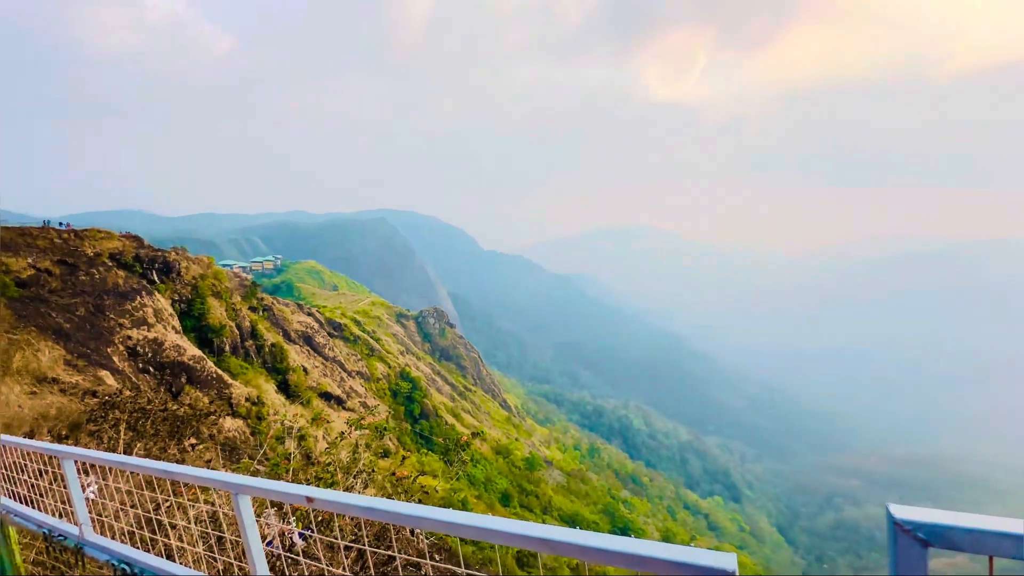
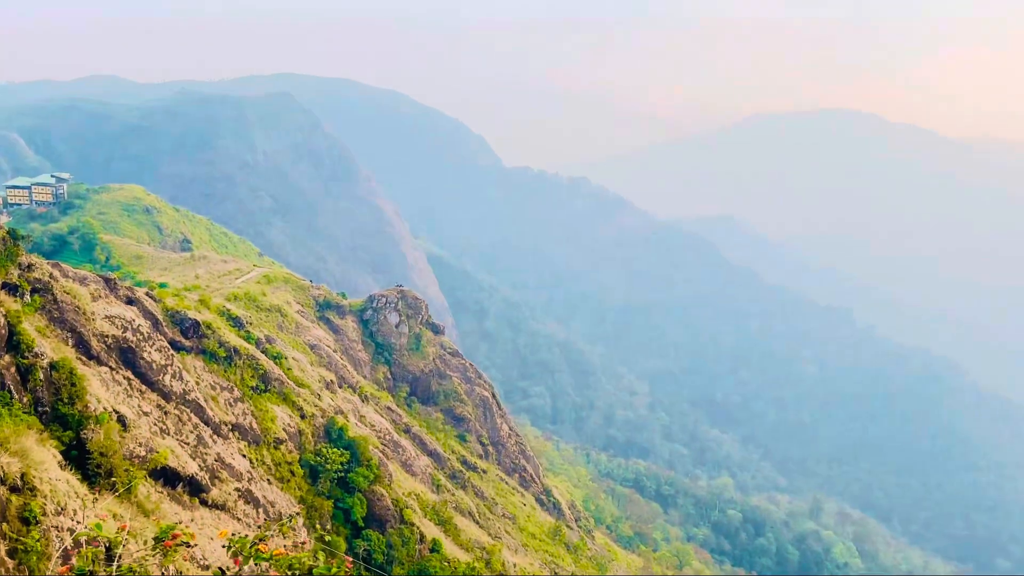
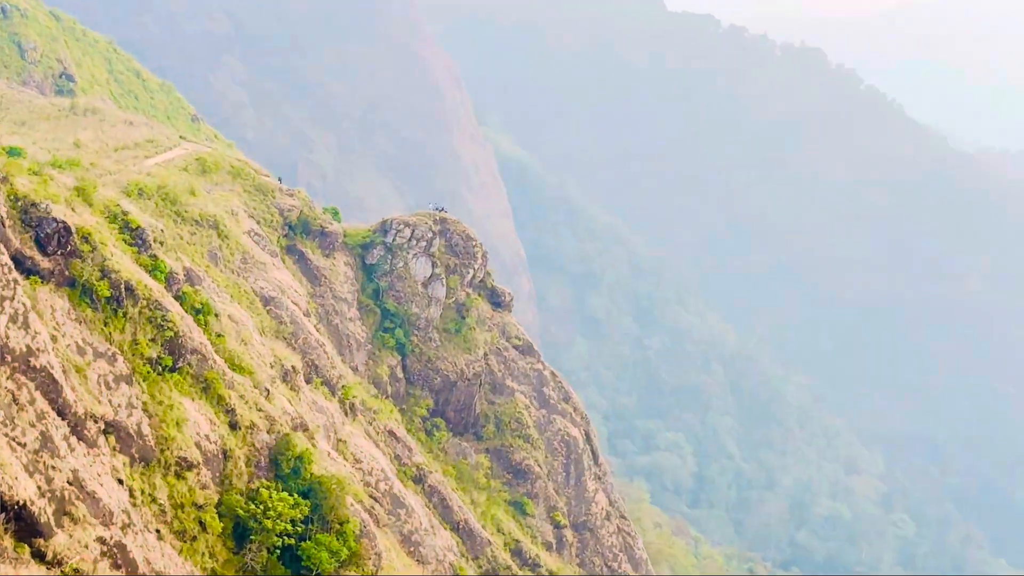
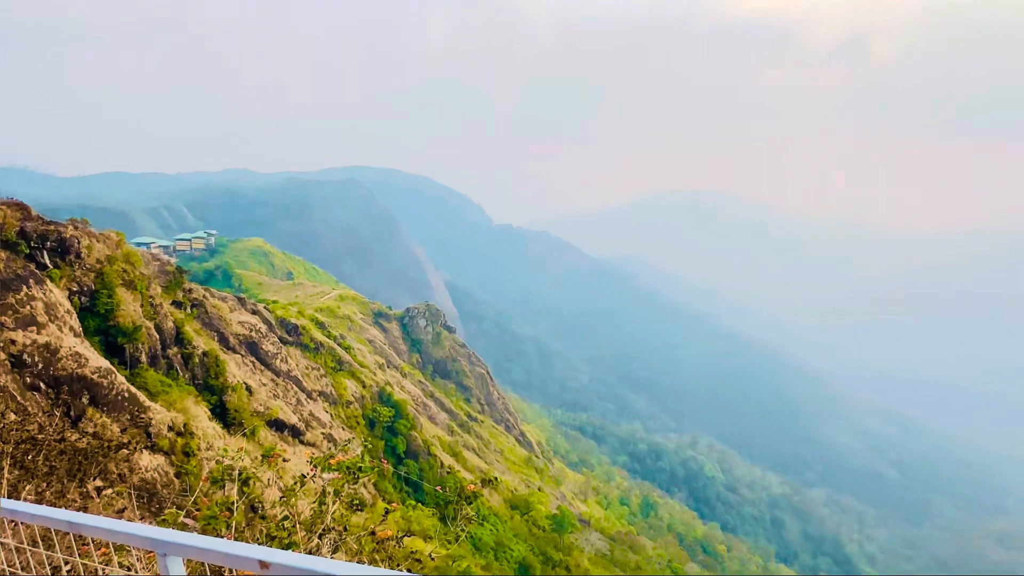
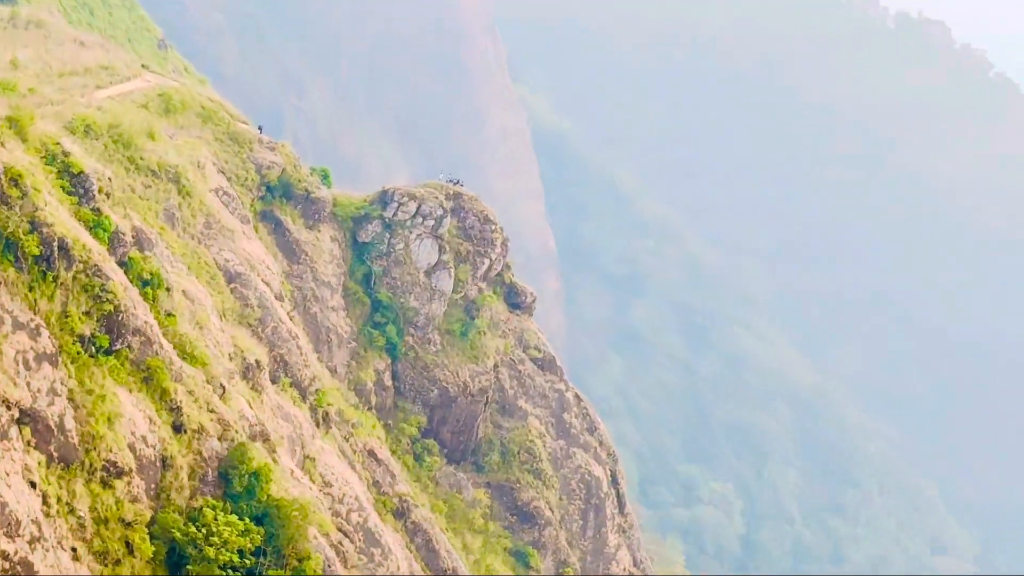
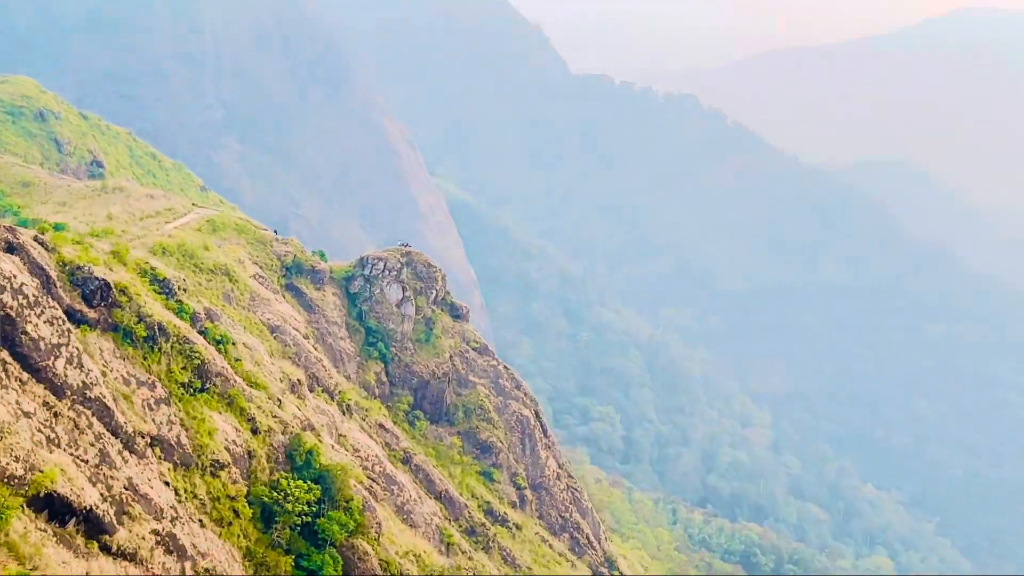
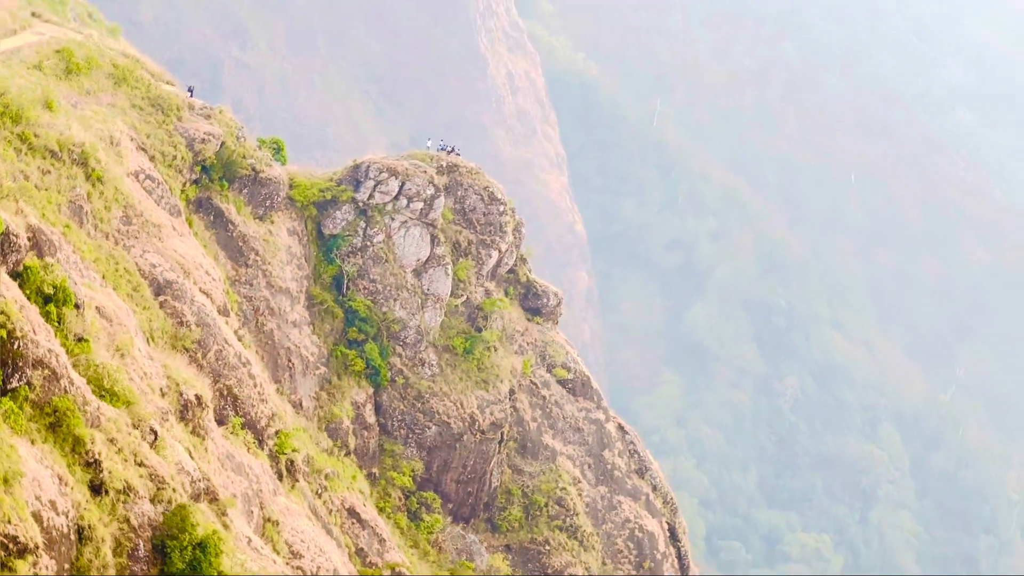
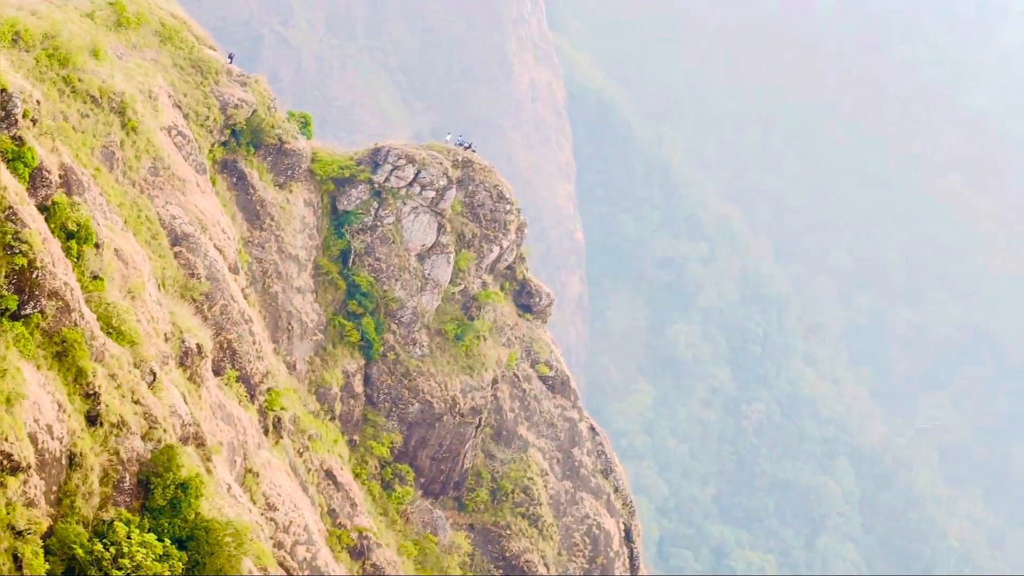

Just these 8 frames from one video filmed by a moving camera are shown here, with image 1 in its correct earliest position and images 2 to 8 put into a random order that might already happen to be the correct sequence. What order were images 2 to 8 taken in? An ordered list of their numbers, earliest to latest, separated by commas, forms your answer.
4, 2, 6, 3, 5, 8, 7
